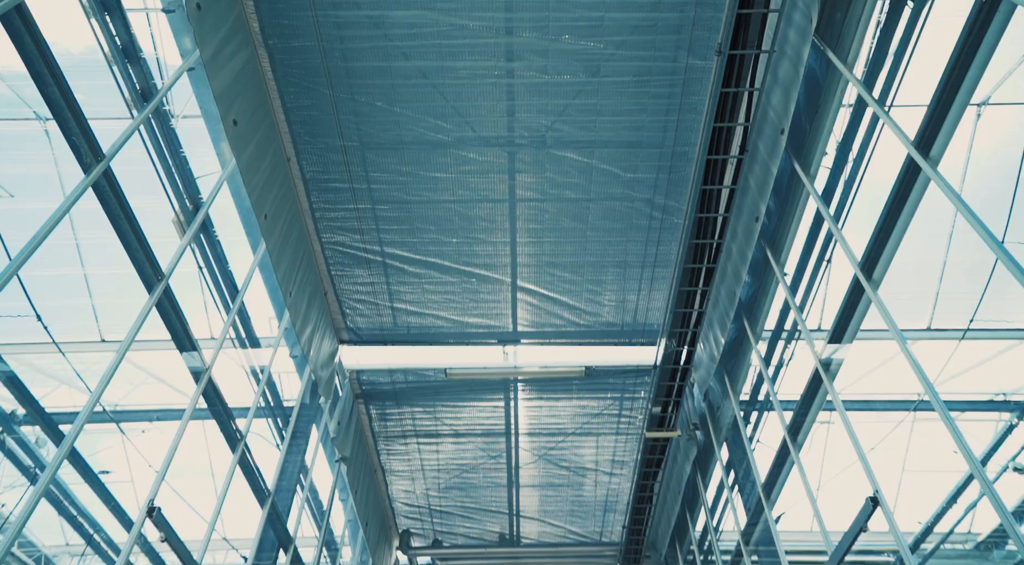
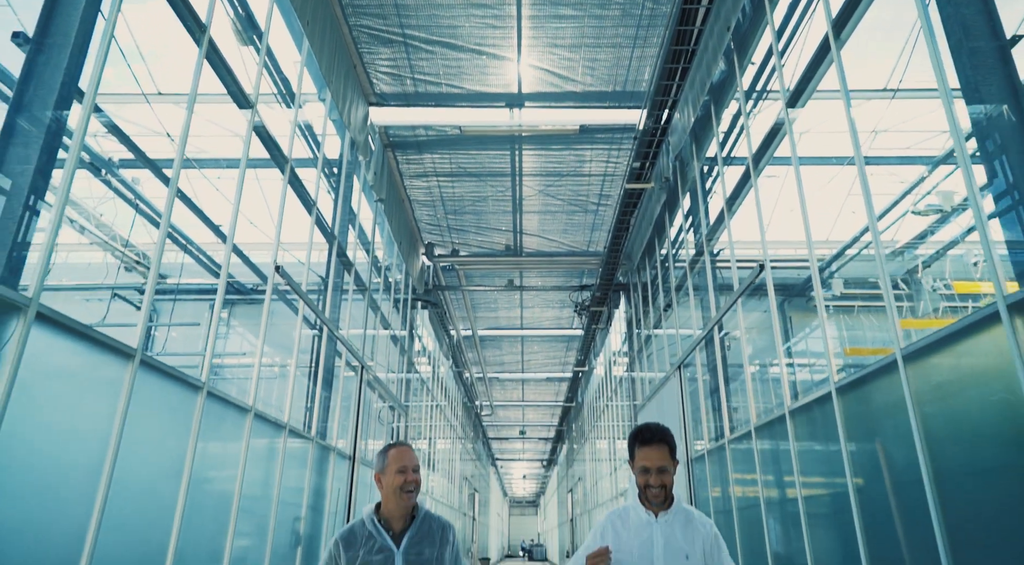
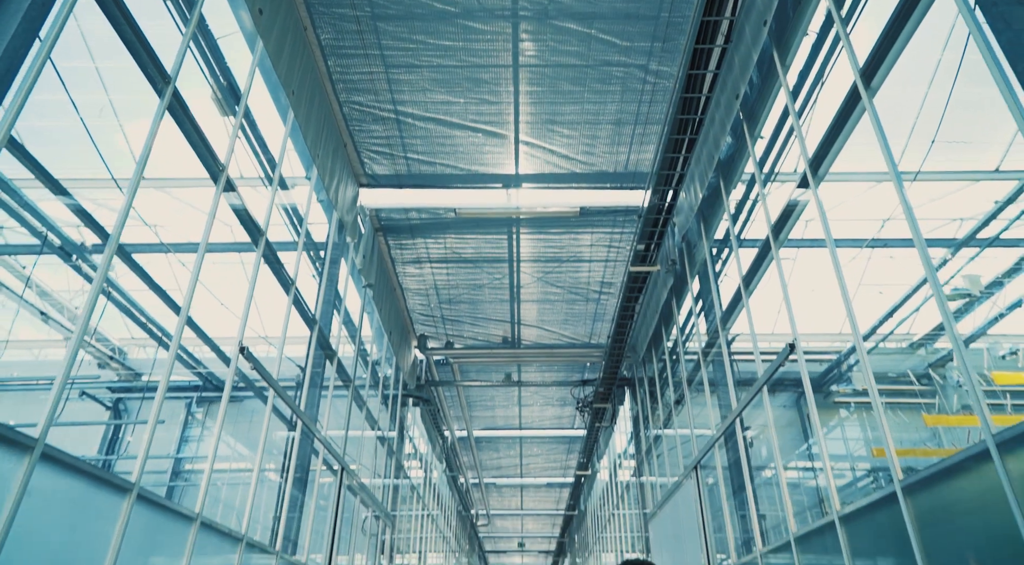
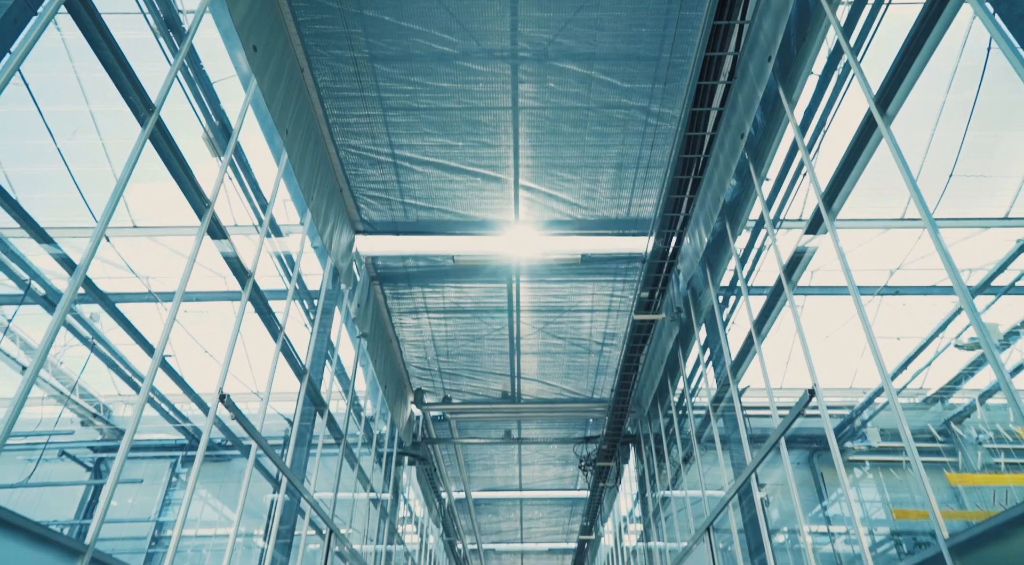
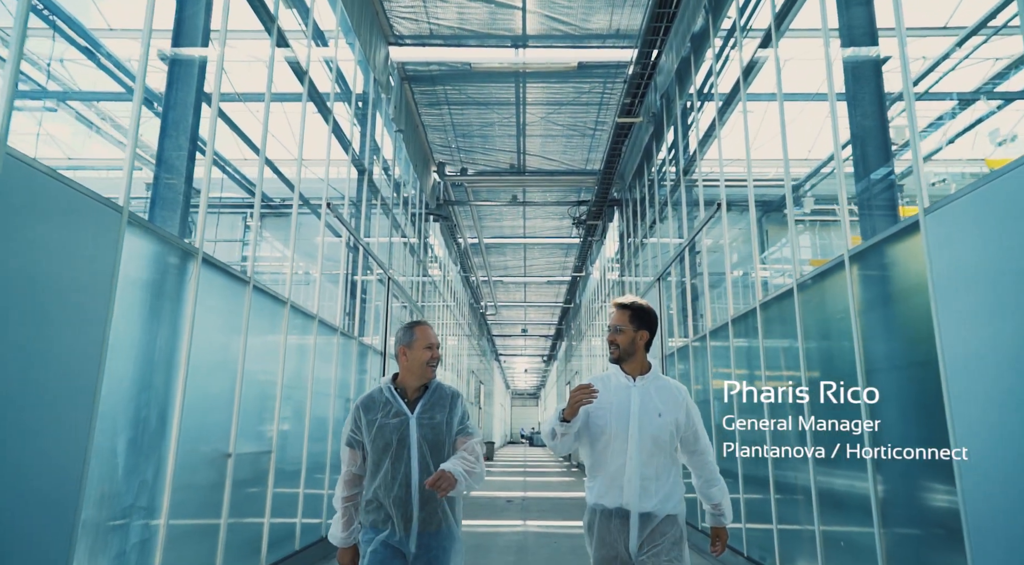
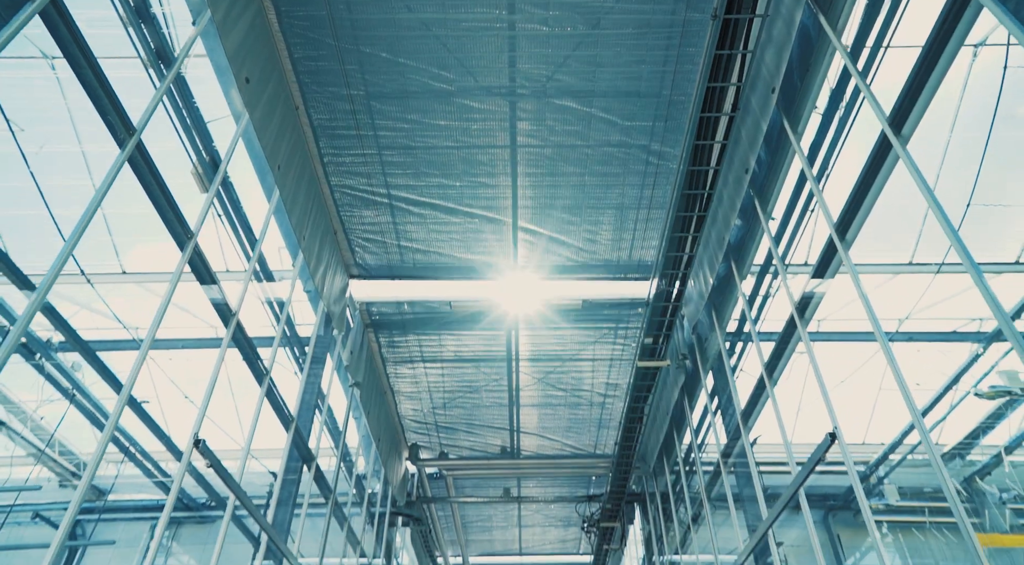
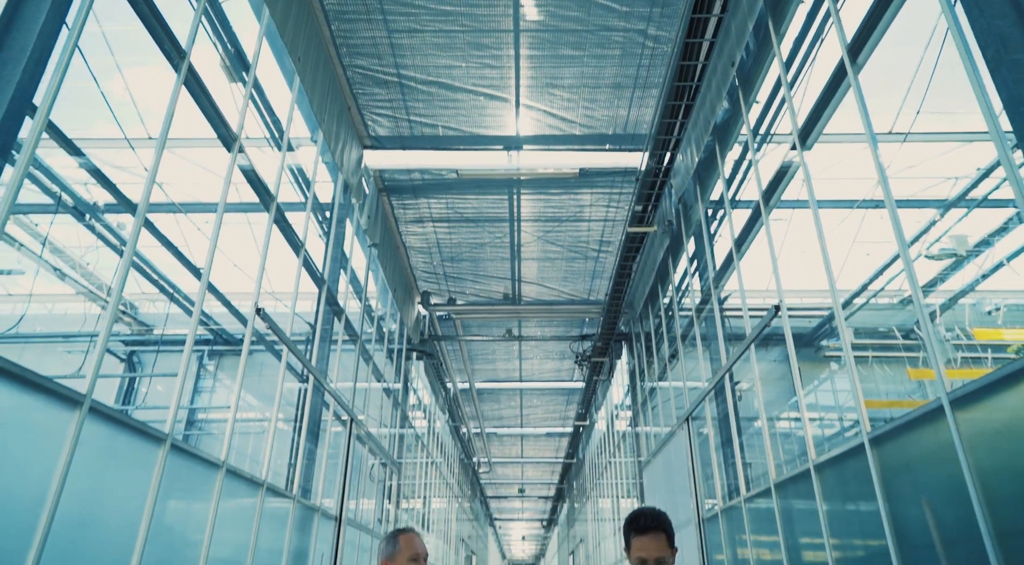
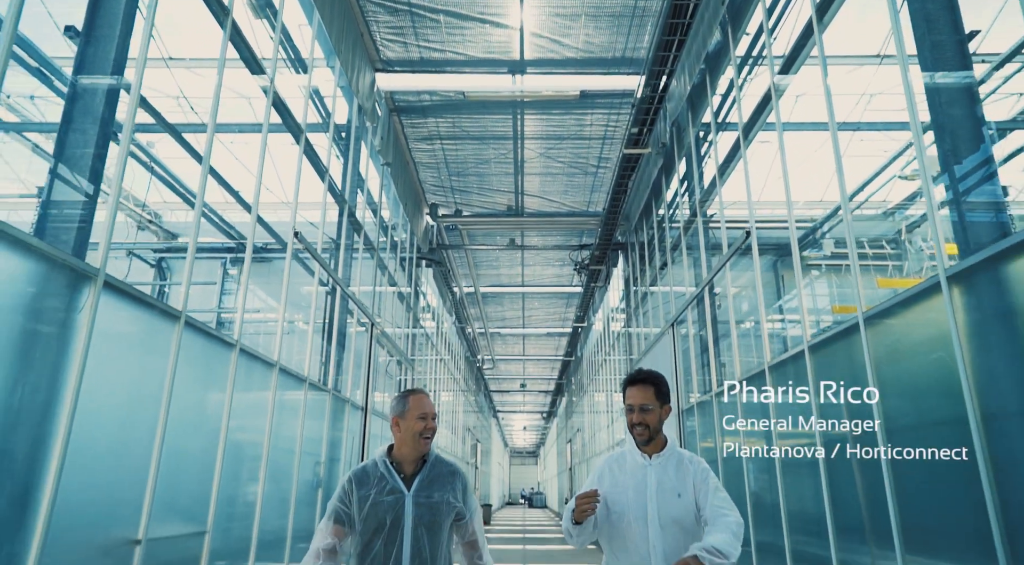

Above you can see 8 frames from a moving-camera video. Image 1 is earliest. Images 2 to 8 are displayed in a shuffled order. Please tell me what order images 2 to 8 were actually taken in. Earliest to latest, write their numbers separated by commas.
6, 4, 3, 7, 2, 8, 5
